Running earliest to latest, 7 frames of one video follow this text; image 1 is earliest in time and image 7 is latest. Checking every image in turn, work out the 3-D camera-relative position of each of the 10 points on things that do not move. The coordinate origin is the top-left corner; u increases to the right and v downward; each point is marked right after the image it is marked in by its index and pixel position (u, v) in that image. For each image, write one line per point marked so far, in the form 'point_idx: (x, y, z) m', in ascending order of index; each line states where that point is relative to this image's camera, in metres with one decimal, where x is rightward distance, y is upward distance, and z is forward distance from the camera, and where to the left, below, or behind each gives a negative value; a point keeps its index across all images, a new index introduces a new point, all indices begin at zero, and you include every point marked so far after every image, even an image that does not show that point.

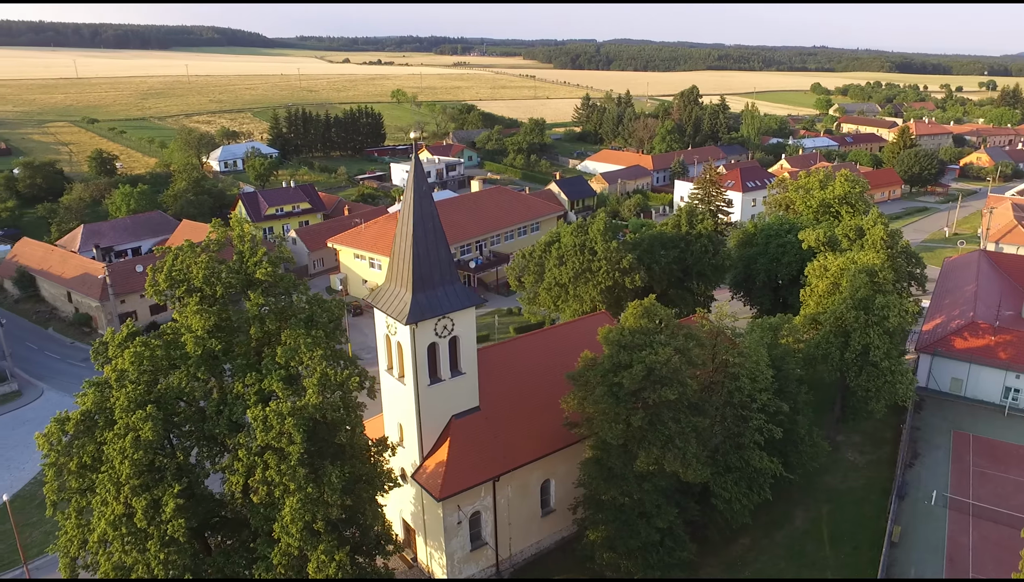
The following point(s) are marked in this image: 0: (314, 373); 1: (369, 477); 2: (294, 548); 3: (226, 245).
0: (-4.6, -1.9, +17.2) m
1: (-3.4, -4.4, +18.1) m
2: (-4.6, -5.4, +16.2) m
3: (-7.1, +1.0, +18.5) m
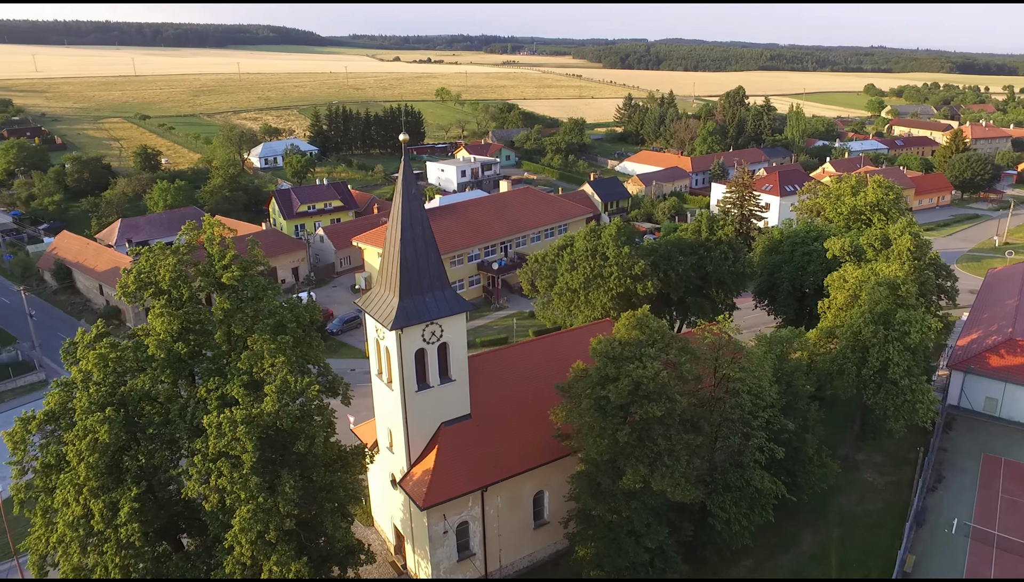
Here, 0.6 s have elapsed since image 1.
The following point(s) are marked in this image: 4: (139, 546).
0: (-5.3, -2.0, +16.9) m
1: (-4.1, -4.6, +17.7) m
2: (-5.5, -5.5, +15.8) m
3: (-7.7, +1.0, +18.3) m
4: (-8.1, -5.5, +16.6) m
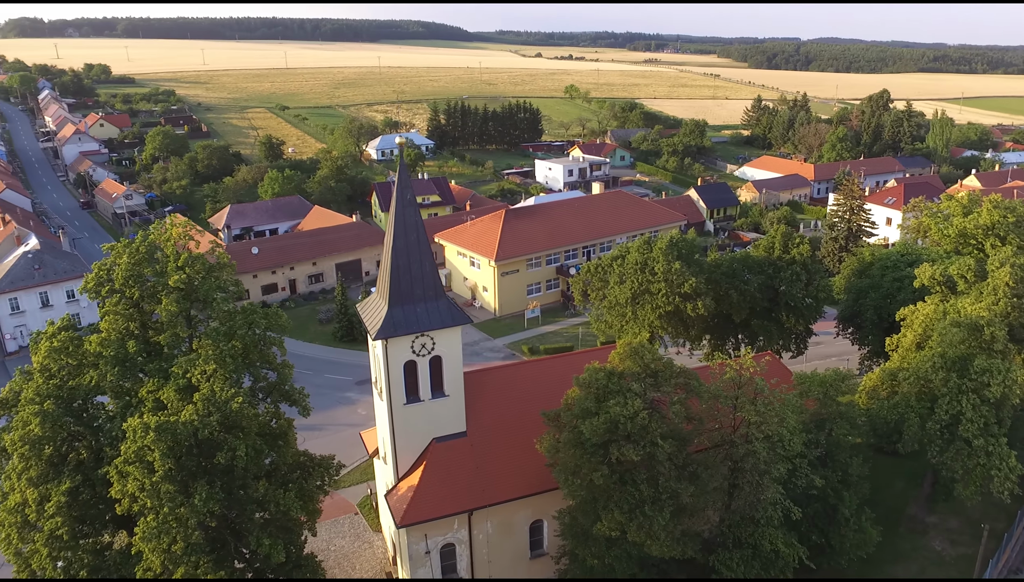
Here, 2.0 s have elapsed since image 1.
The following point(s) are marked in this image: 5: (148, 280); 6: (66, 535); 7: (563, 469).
0: (-6.6, -2.1, +16.3) m
1: (-5.5, -4.7, +16.9) m
2: (-7.2, -5.6, +15.4) m
3: (-8.5, +1.0, +18.2) m
4: (-9.6, -5.4, +16.6) m
5: (-8.6, +0.2, +17.9) m
6: (-9.6, -5.3, +16.5) m
7: (+1.3, -4.5, +19.2) m
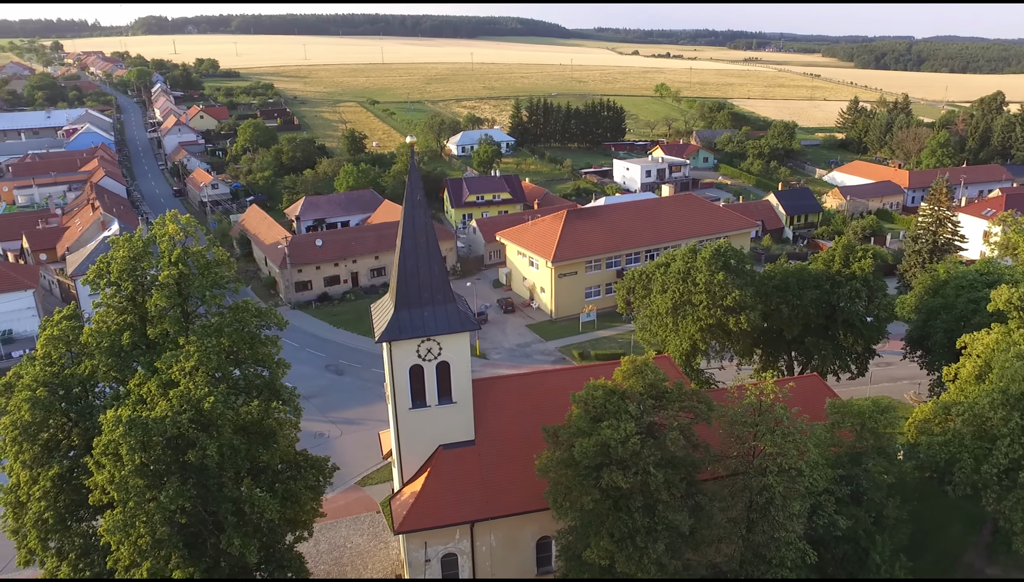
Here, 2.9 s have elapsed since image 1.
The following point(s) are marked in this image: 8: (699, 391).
0: (-7.1, -2.0, +16.3) m
1: (-6.0, -4.7, +16.8) m
2: (-7.9, -5.5, +15.5) m
3: (-8.6, +1.2, +18.4) m
4: (-10.2, -5.2, +17.0) m
5: (-8.7, +0.4, +18.1) m
6: (-10.2, -5.0, +16.8) m
7: (+1.0, -4.7, +18.3) m
8: (+4.7, -2.6, +19.4) m
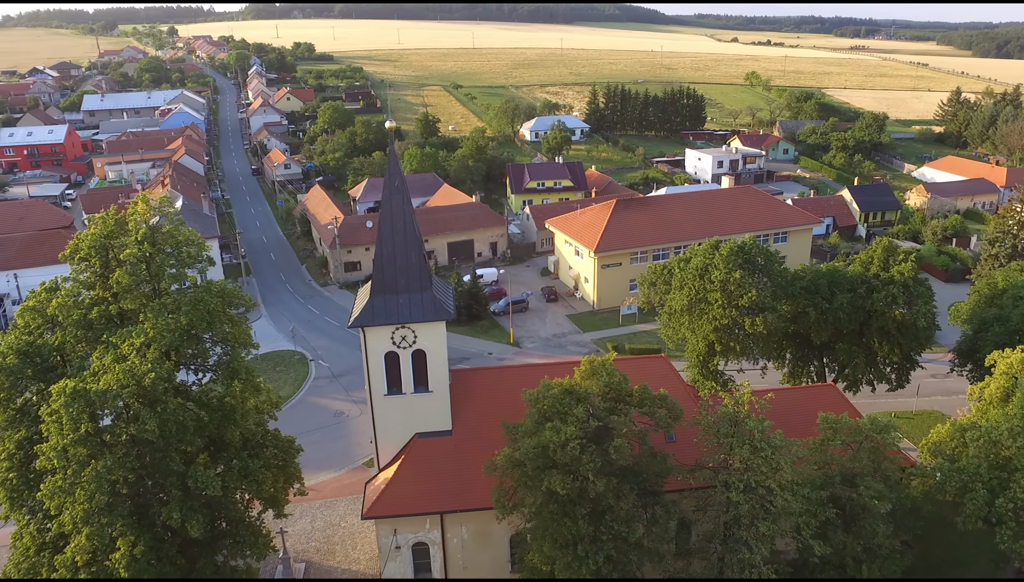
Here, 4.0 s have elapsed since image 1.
0: (-8.3, -1.5, +16.7) m
1: (-7.3, -4.2, +17.1) m
2: (-9.4, -4.9, +16.0) m
3: (-9.5, +1.8, +18.8) m
4: (-11.5, -4.5, +17.8) m
5: (-9.7, +1.0, +18.6) m
6: (-11.5, -4.4, +17.6) m
7: (-0.2, -4.6, +17.7) m
8: (+3.7, -2.5, +18.4) m
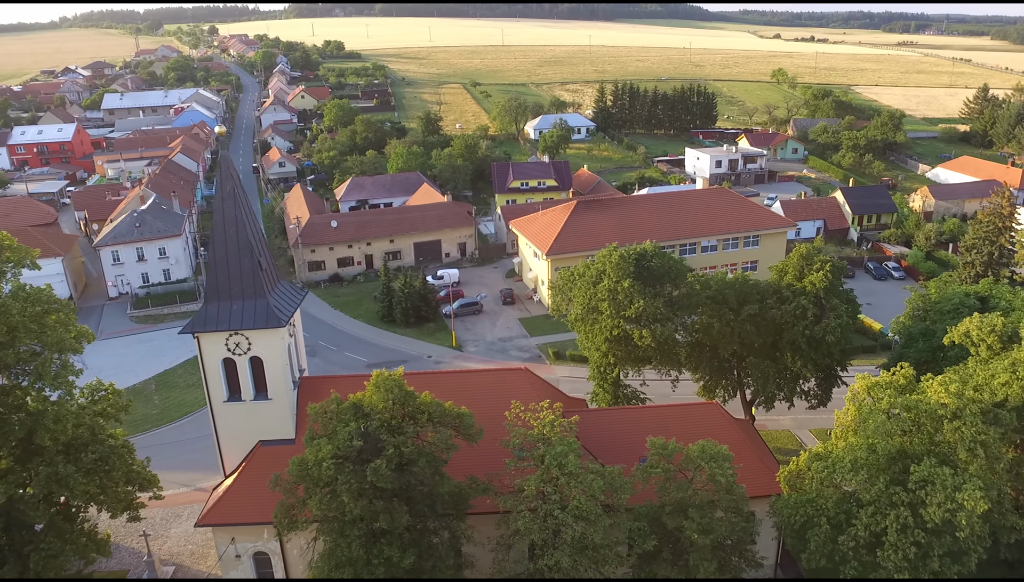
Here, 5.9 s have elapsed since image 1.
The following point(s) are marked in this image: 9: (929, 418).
0: (-13.1, -1.6, +16.5) m
1: (-12.1, -4.3, +16.8) m
2: (-14.3, -5.0, +15.9) m
3: (-14.1, +1.7, +18.7) m
4: (-16.2, -4.5, +17.7) m
5: (-14.3, +0.9, +18.5) m
6: (-16.2, -4.4, +17.6) m
7: (-5.0, -4.8, +17.0) m
8: (-1.0, -2.8, +17.4) m
9: (+9.8, -2.9, +17.9) m
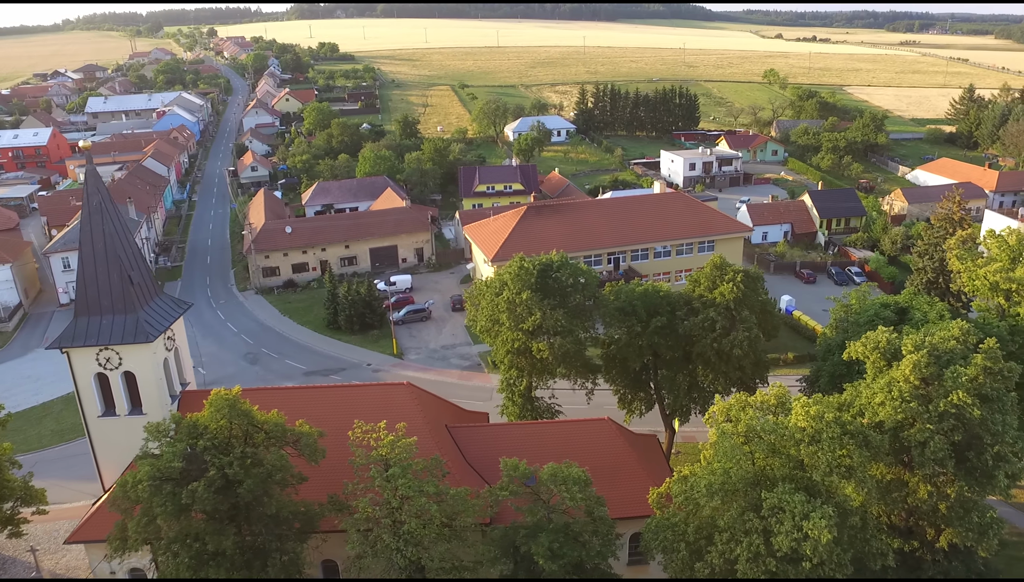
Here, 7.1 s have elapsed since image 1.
0: (-16.6, -2.0, +16.1) m
1: (-15.6, -4.7, +16.4) m
2: (-17.8, -5.4, +15.5) m
3: (-17.6, +1.3, +18.3) m
4: (-19.7, -4.9, +17.4) m
5: (-17.8, +0.6, +18.1) m
6: (-19.7, -4.8, +17.3) m
7: (-8.5, -5.2, +16.5) m
8: (-4.5, -3.2, +16.9) m
9: (+6.4, -3.3, +17.3) m
